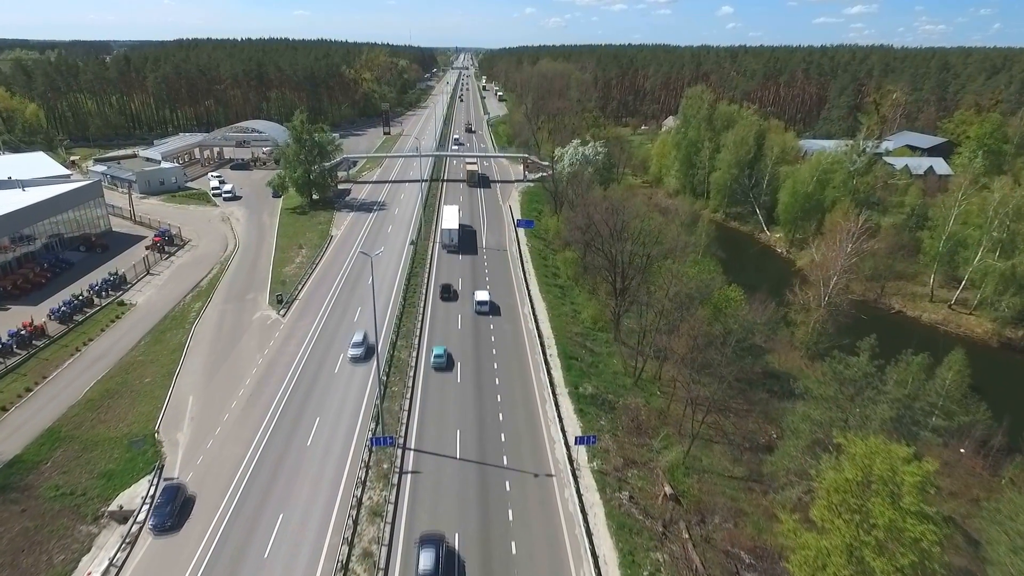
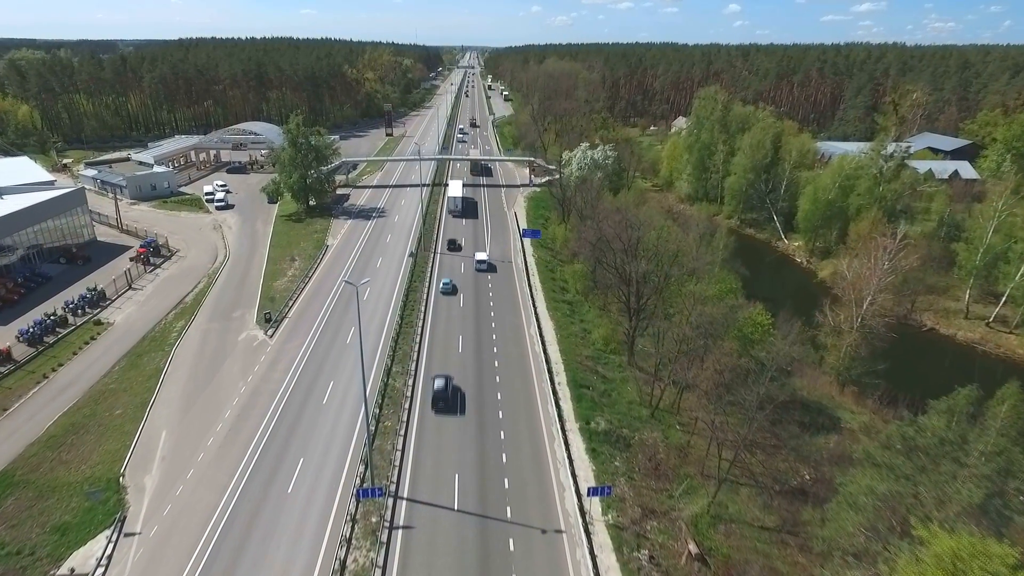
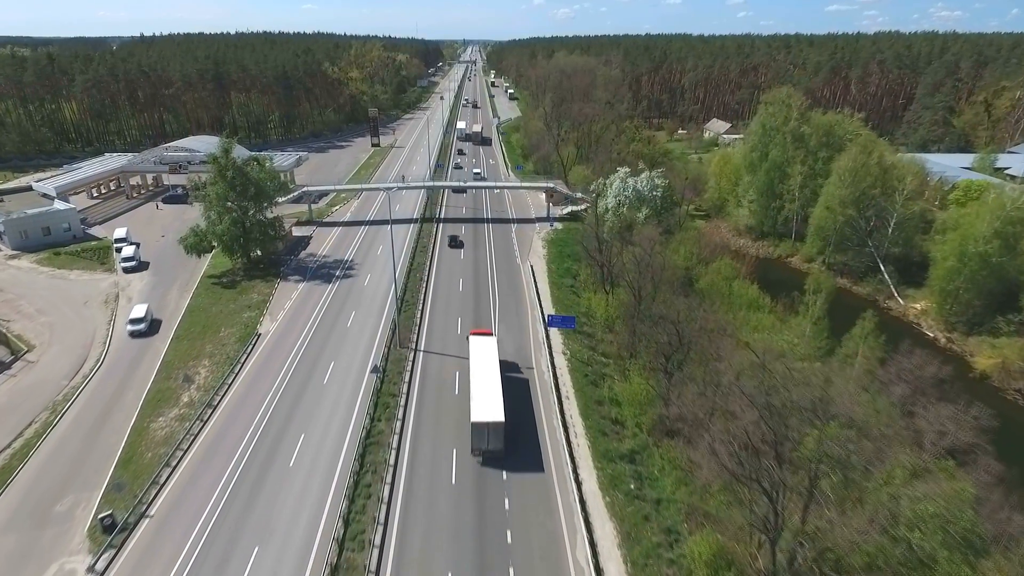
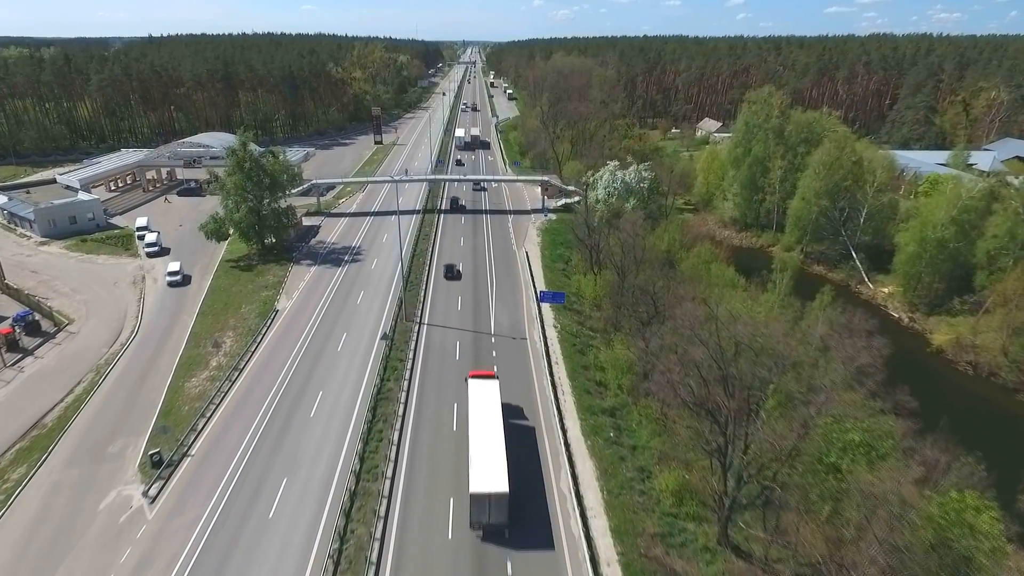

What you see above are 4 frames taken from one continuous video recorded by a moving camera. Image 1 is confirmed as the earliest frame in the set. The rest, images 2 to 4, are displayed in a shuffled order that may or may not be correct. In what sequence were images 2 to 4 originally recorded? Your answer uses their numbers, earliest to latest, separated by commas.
2, 4, 3
